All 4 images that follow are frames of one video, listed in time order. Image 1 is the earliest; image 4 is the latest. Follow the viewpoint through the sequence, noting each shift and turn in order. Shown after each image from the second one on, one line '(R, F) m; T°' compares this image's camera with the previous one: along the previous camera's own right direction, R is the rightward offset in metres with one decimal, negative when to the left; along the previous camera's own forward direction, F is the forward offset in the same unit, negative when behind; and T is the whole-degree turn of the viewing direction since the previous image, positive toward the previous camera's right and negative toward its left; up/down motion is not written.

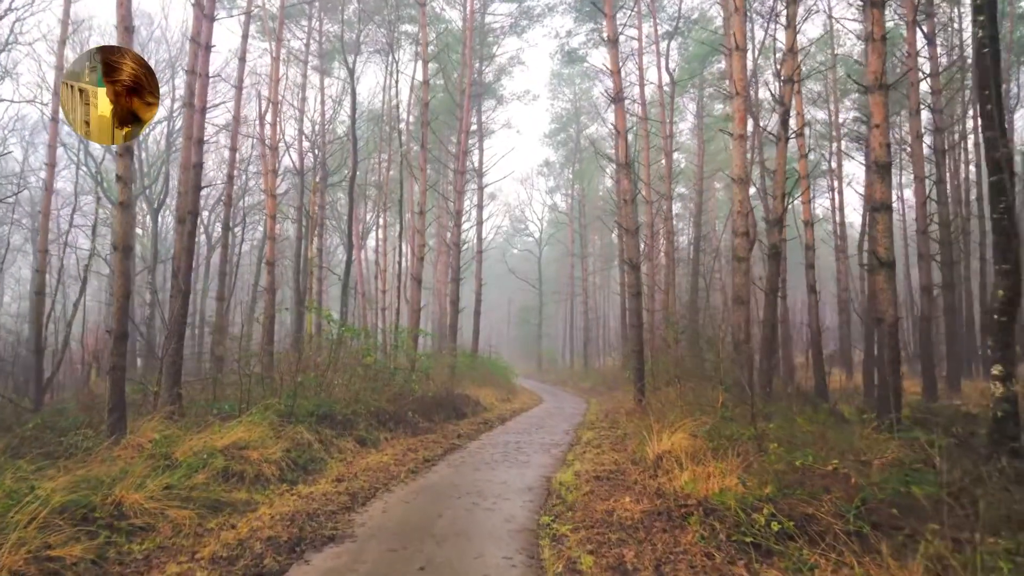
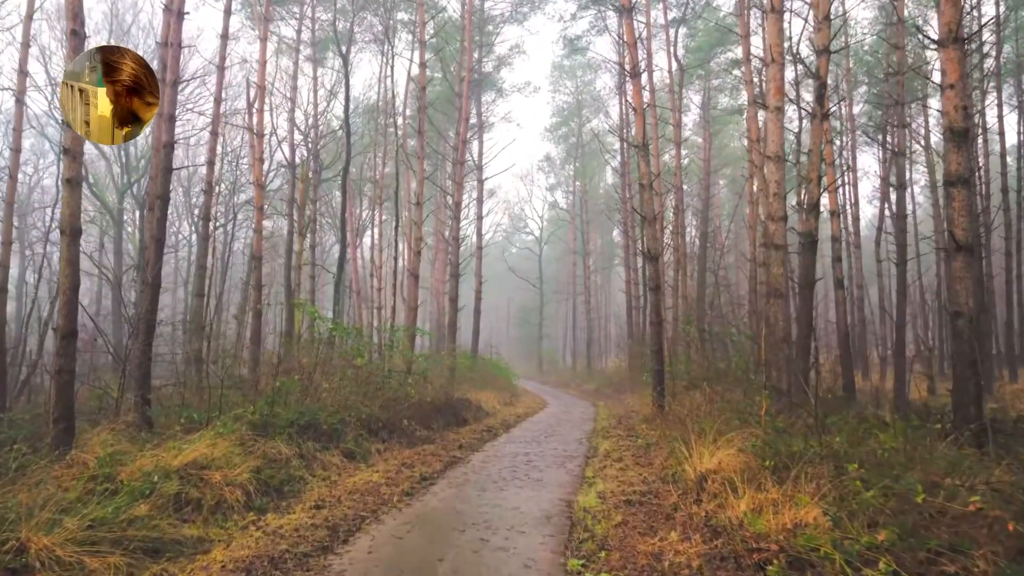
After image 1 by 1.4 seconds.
(-0.1, +1.1) m; 0°
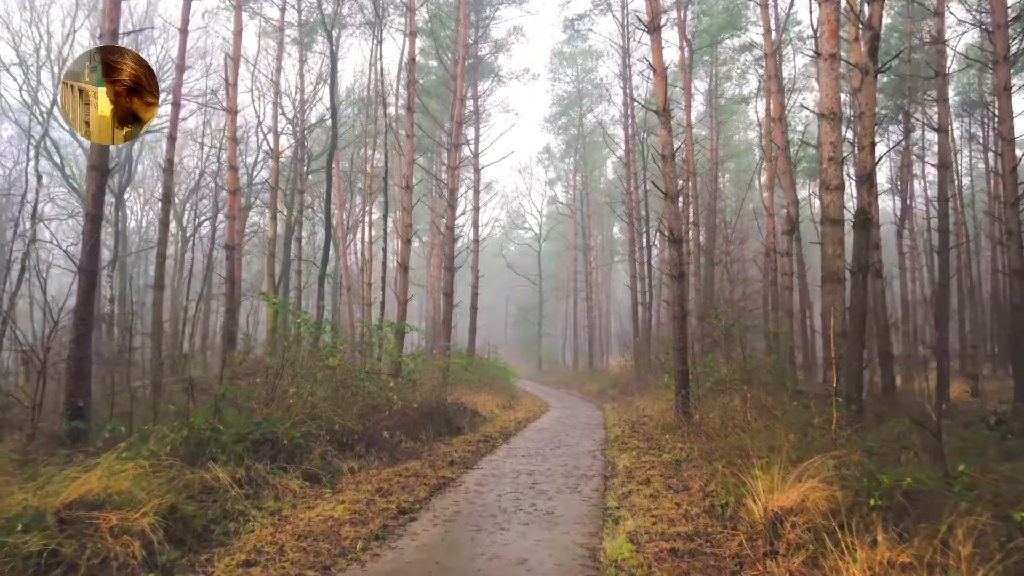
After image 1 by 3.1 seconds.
(0.0, +1.4) m; 0°
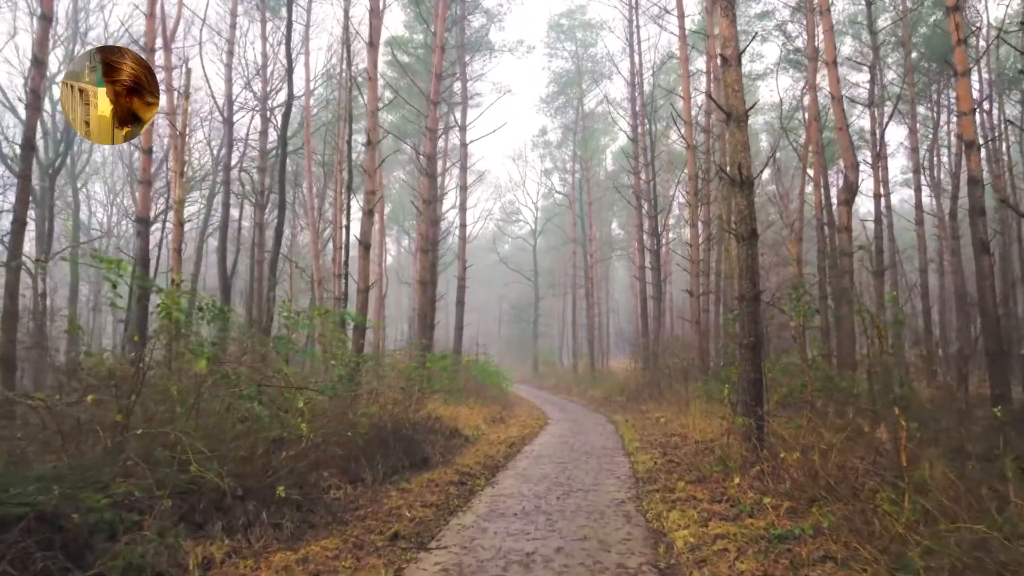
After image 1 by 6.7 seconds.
(+0.1, +3.0) m; 0°
